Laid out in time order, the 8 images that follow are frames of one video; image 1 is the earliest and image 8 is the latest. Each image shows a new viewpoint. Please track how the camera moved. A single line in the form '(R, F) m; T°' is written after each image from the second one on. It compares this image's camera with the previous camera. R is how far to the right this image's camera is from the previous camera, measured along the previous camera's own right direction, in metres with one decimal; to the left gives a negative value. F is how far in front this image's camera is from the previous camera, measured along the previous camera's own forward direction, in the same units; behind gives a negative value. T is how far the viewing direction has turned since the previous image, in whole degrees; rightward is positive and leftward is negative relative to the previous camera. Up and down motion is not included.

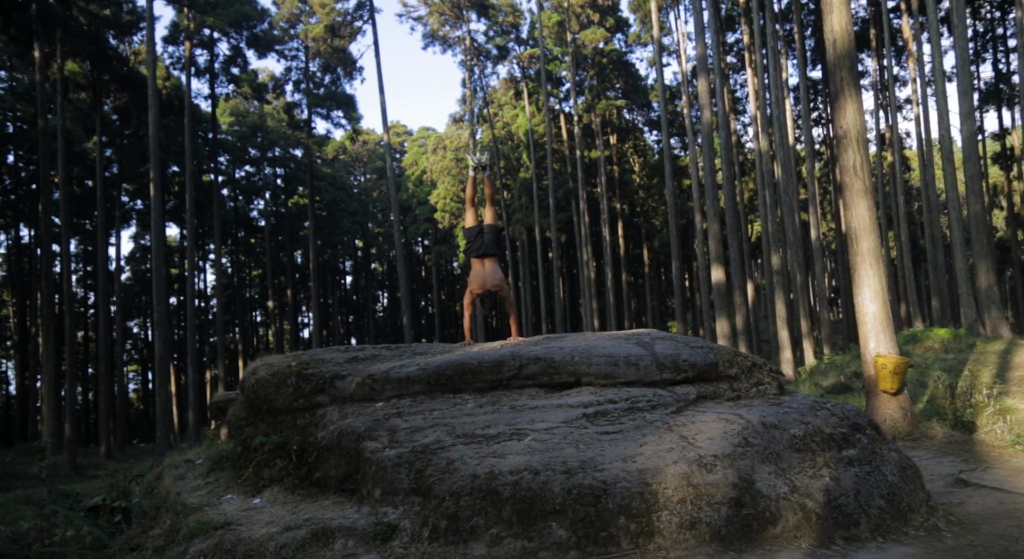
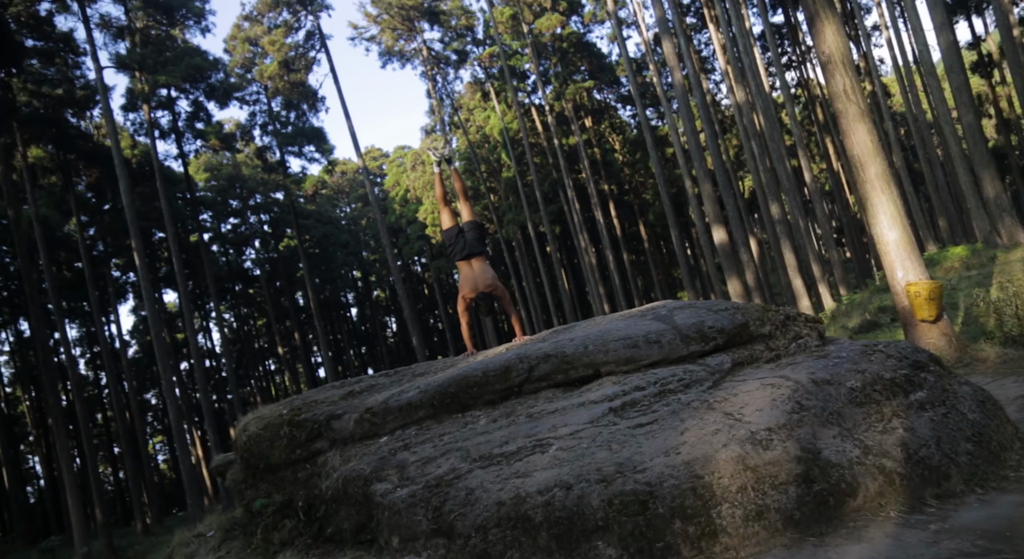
(+0.1, +0.7) m; 0°
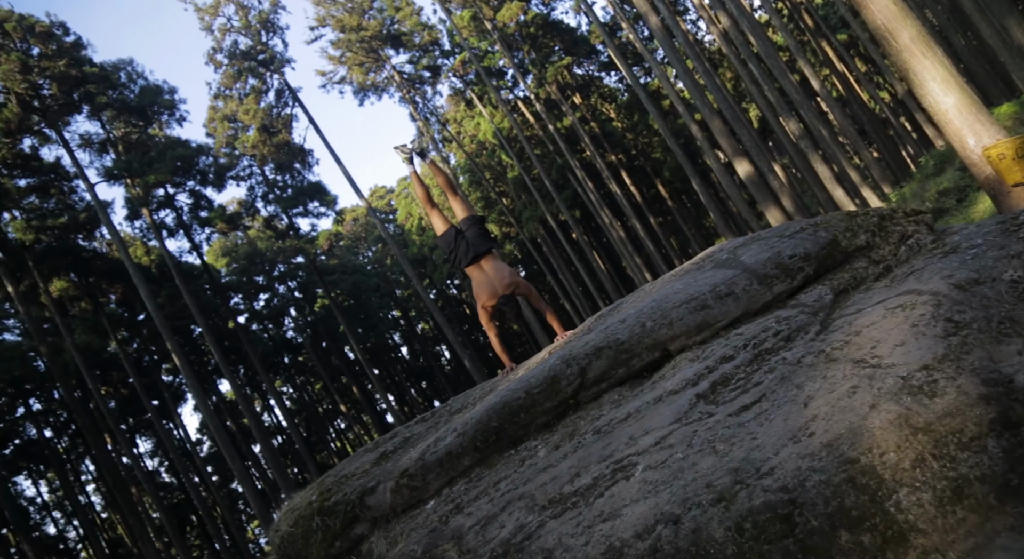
(+0.1, +1.1) m; -3°
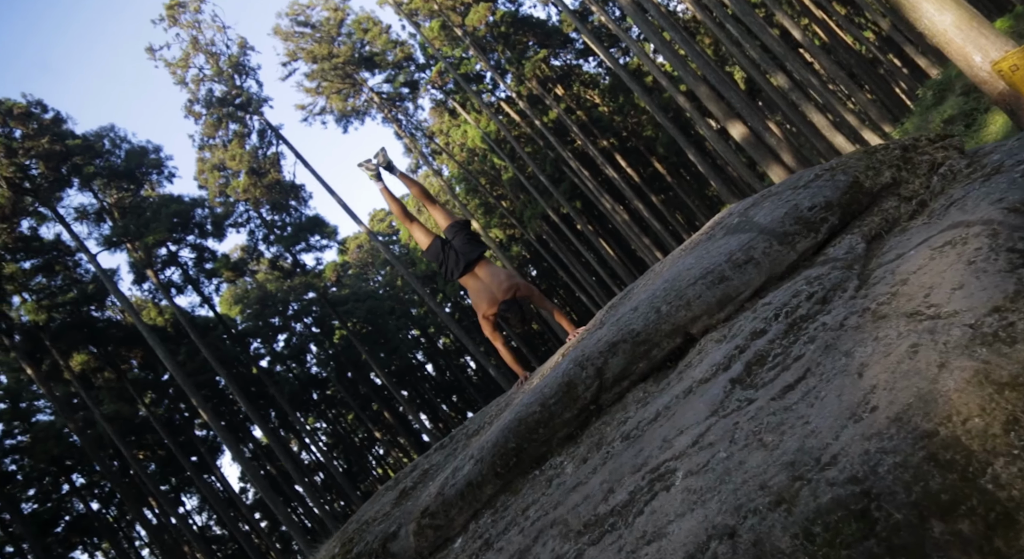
(+0.1, +0.4) m; -1°
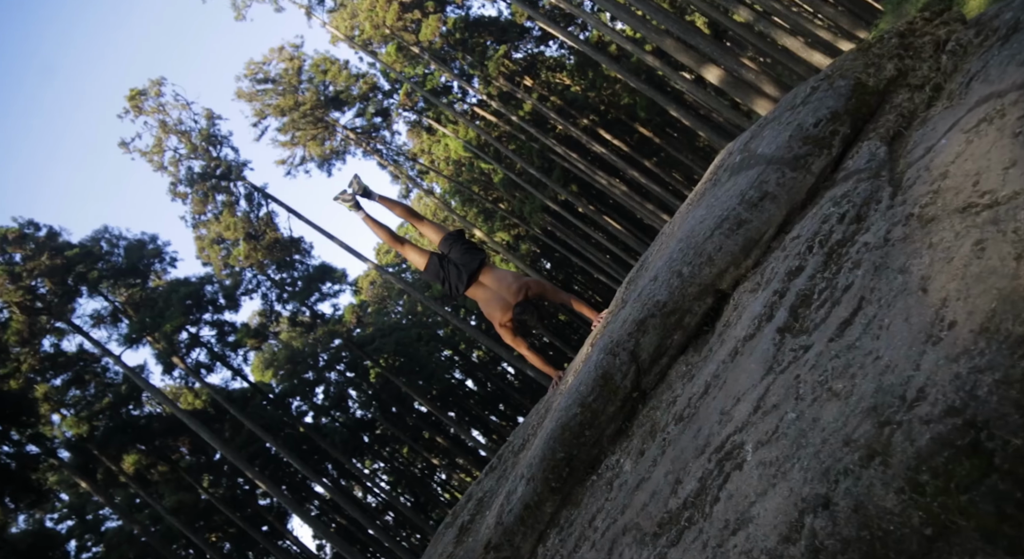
(+0.1, +0.3) m; -1°
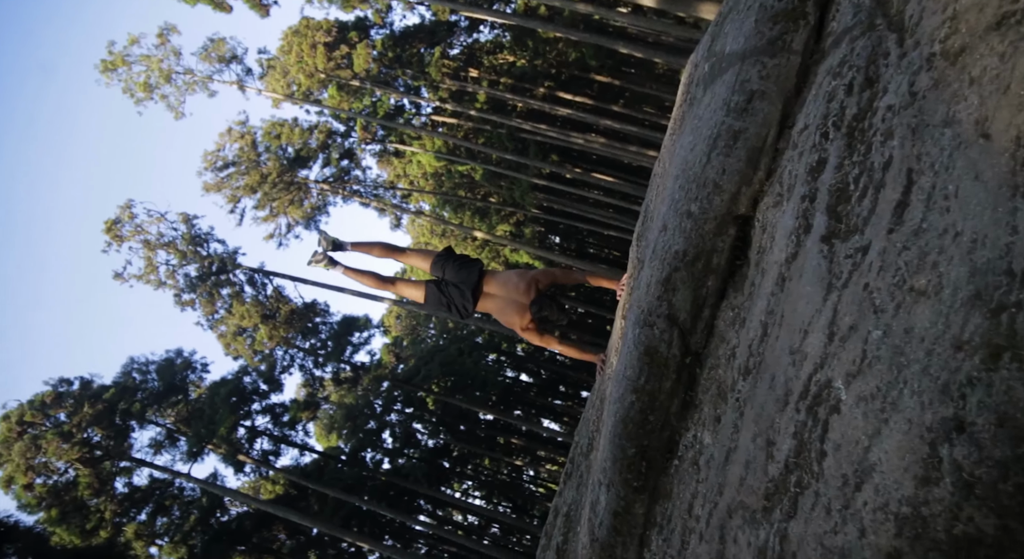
(+0.1, +0.4) m; -2°
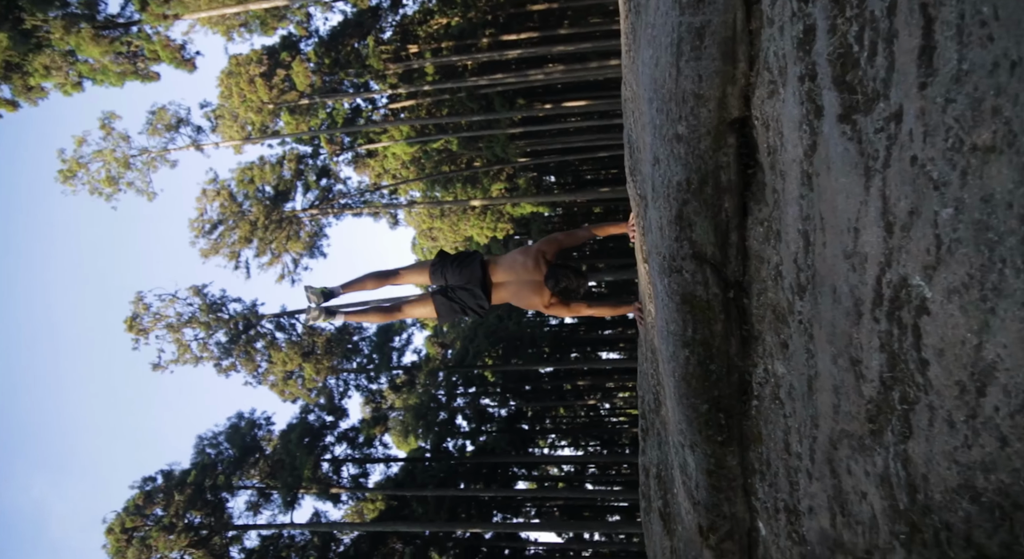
(+0.1, +0.4) m; -2°
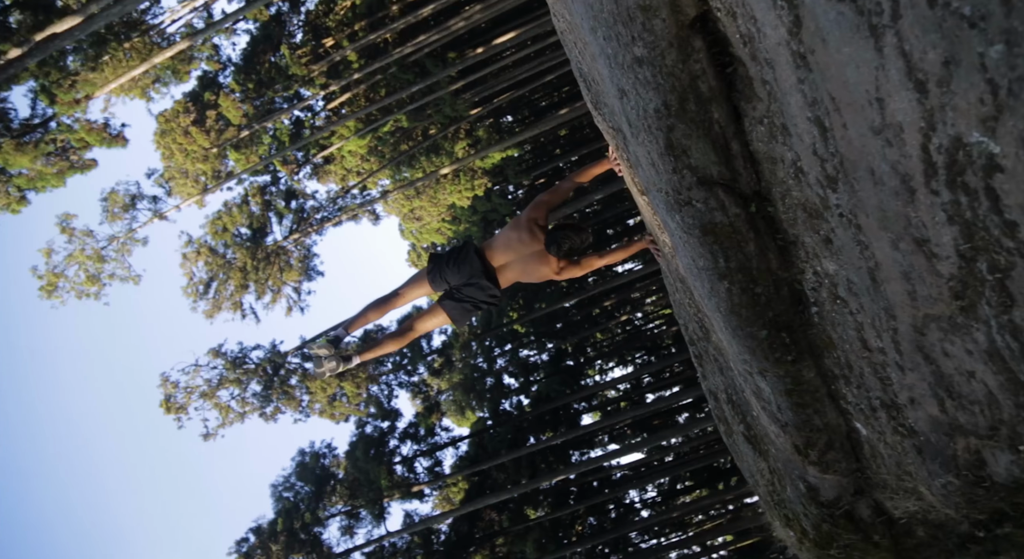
(0.0, +0.3) m; -1°
